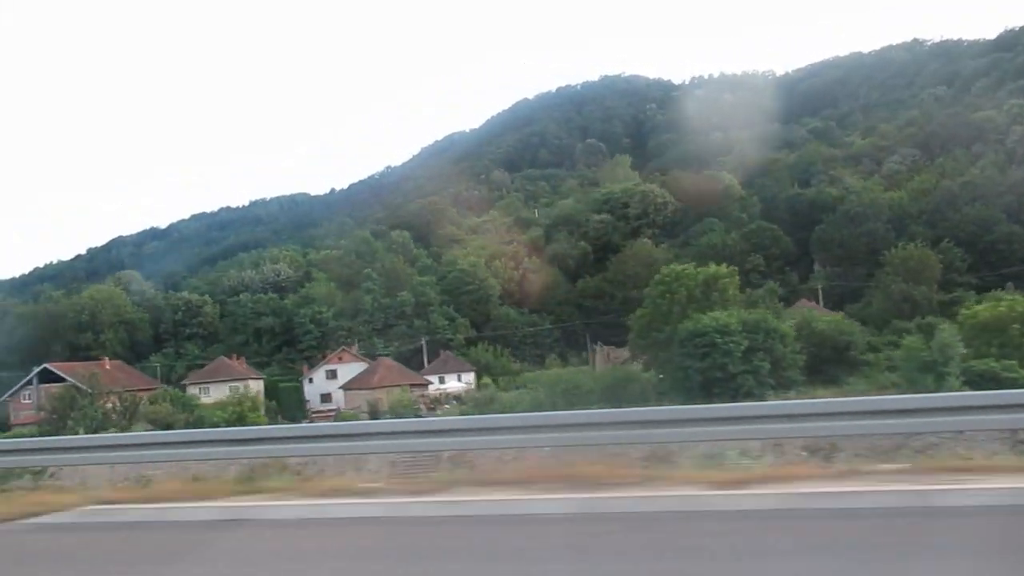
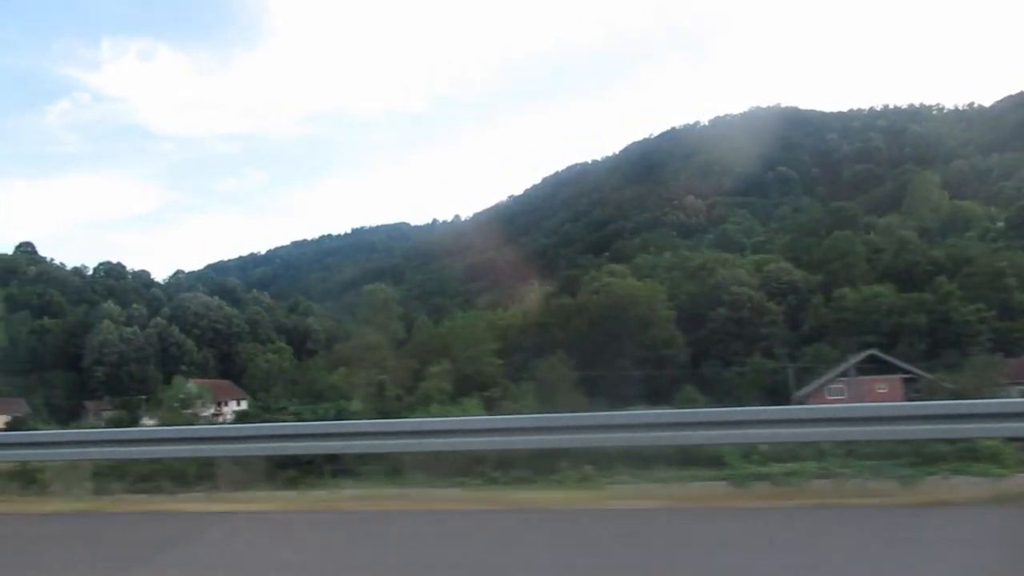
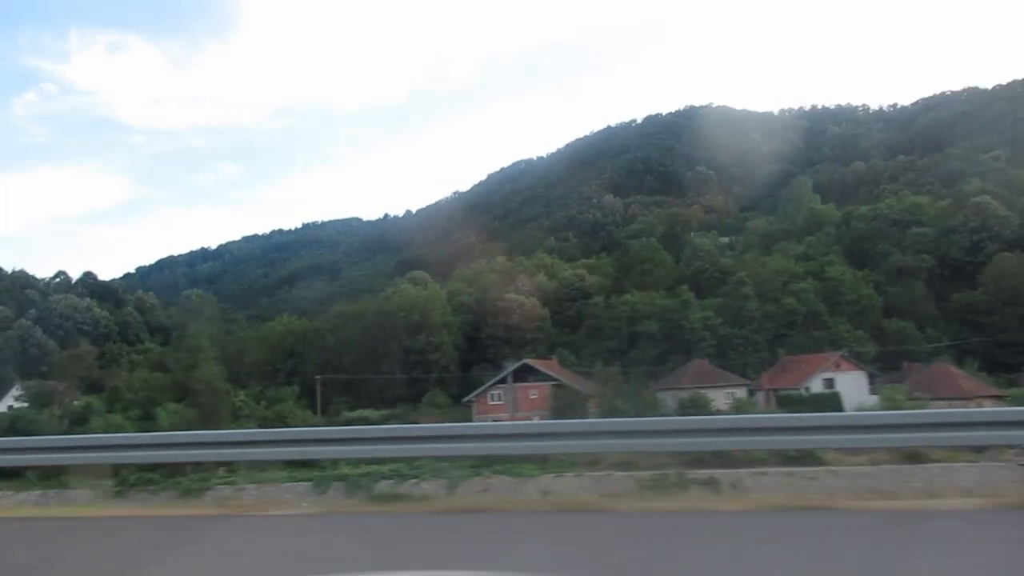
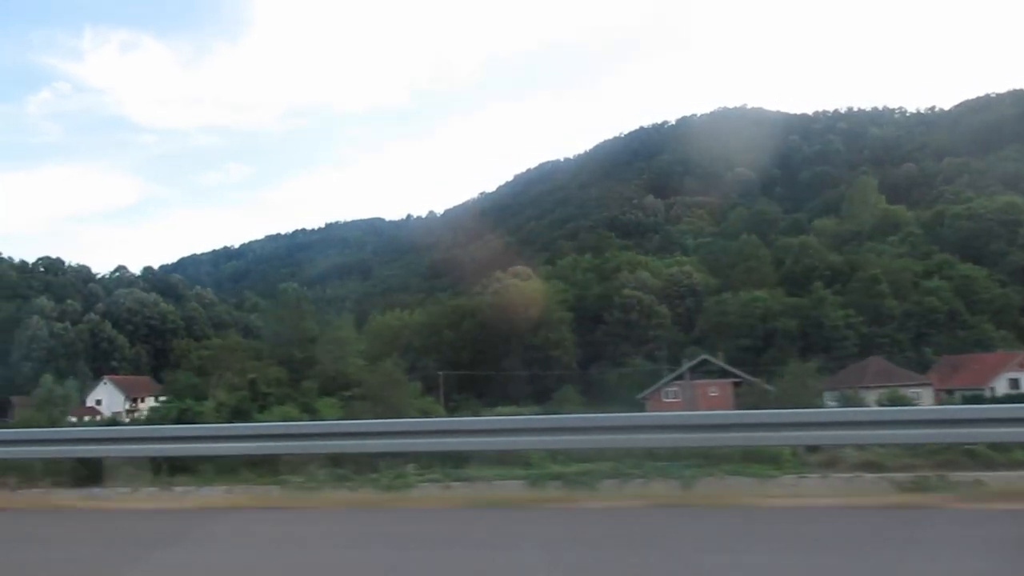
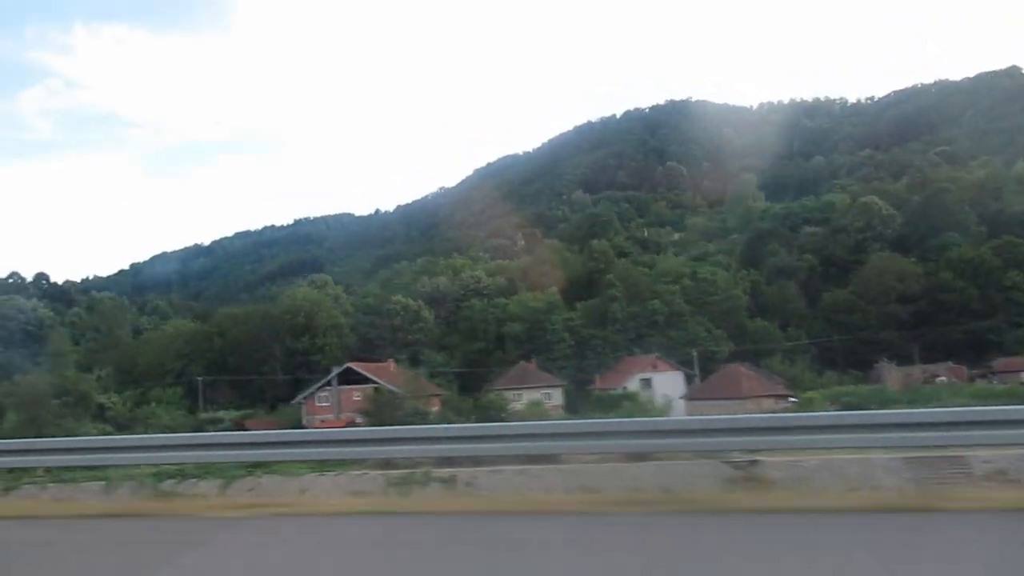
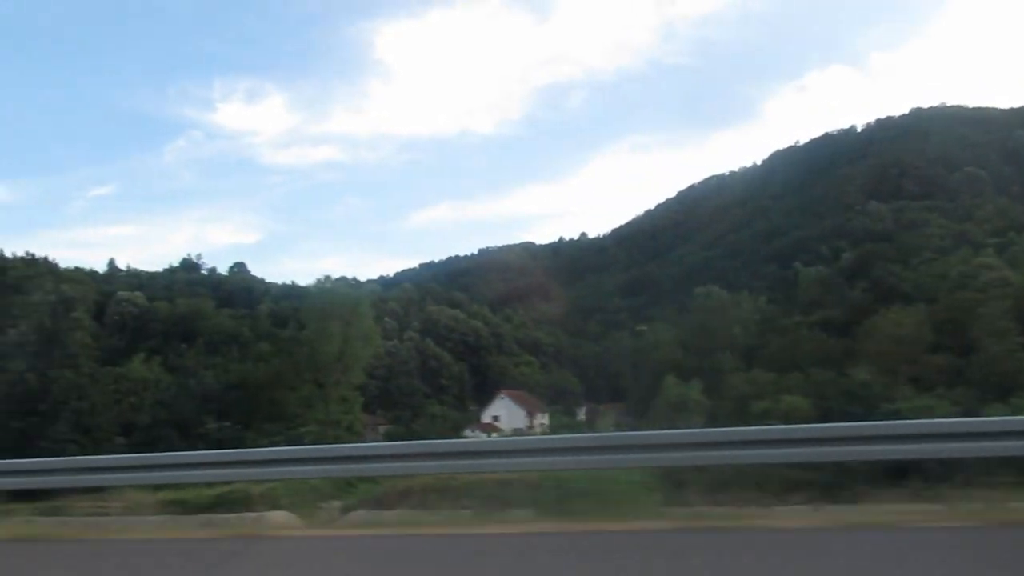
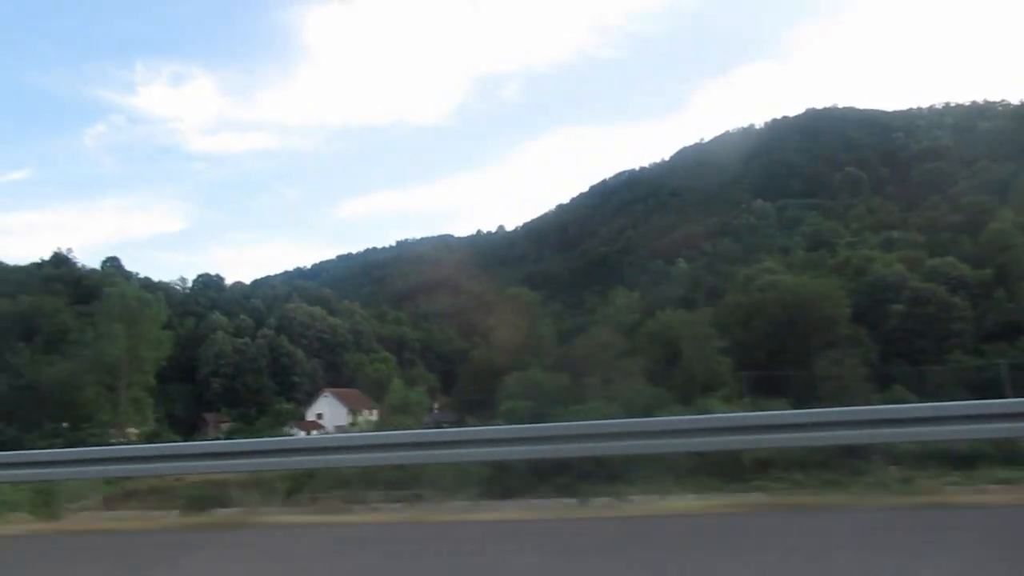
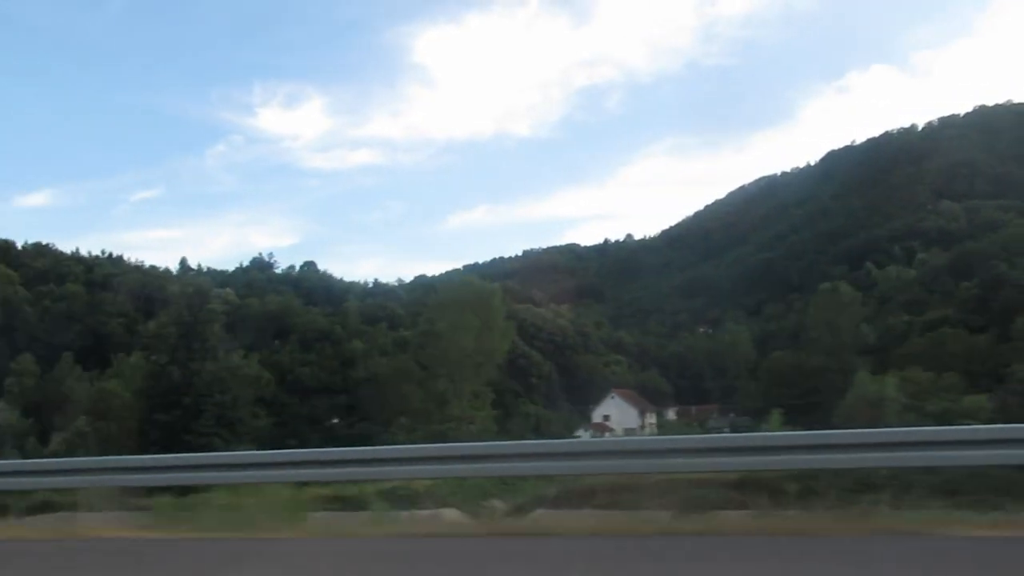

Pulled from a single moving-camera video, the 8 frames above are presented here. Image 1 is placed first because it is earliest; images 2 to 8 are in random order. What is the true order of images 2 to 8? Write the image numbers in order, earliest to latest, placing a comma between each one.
5, 3, 4, 2, 7, 6, 8
